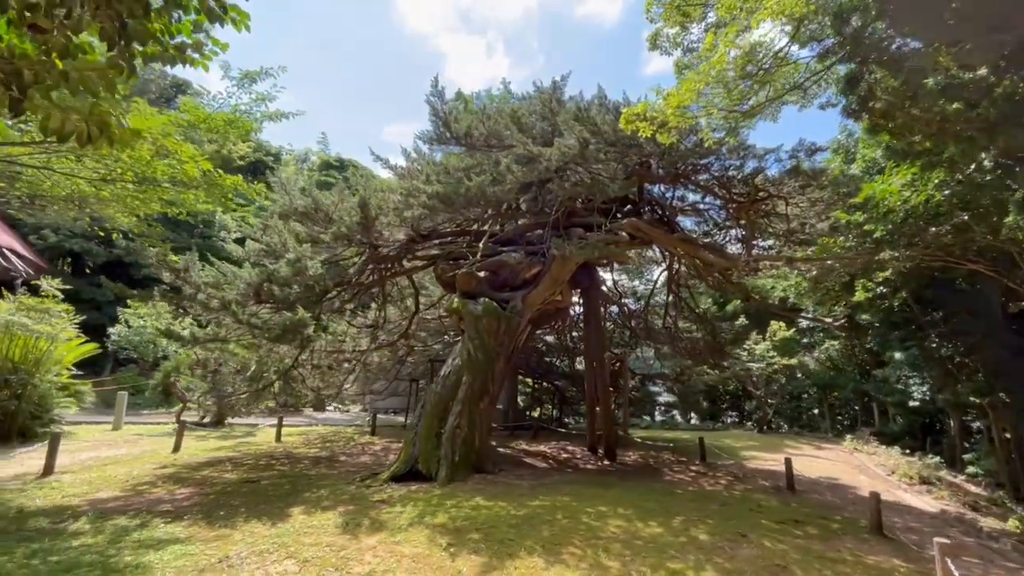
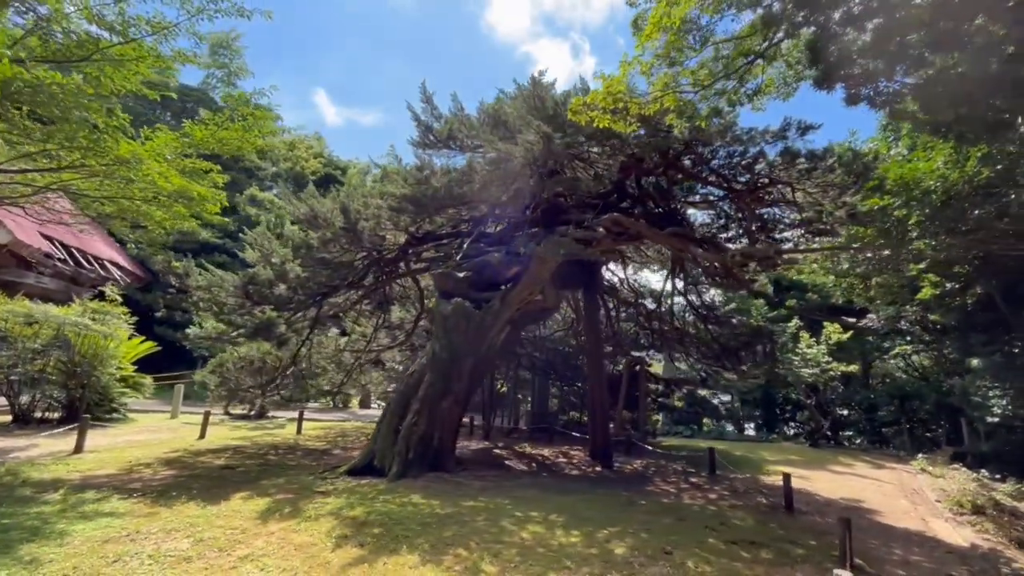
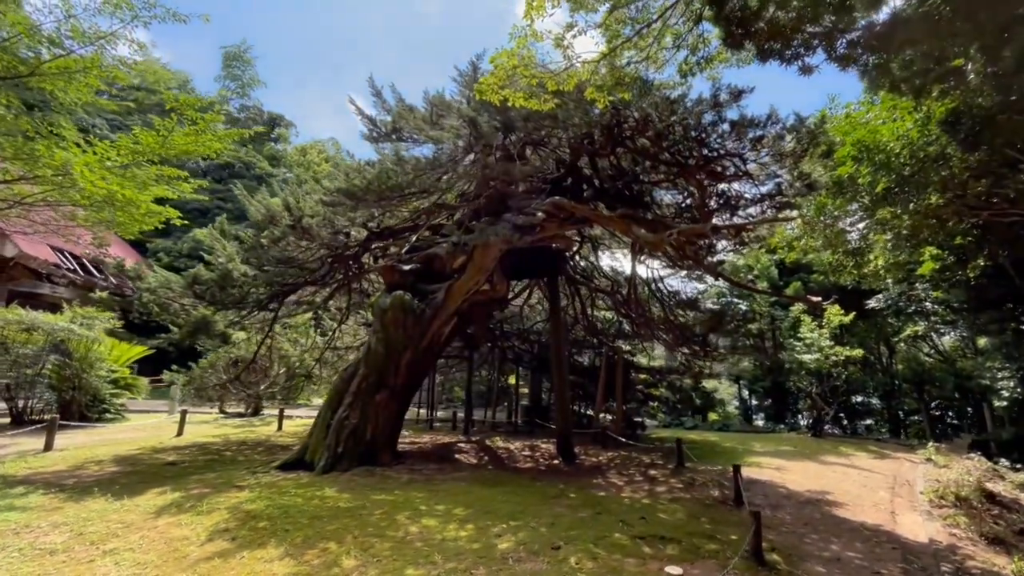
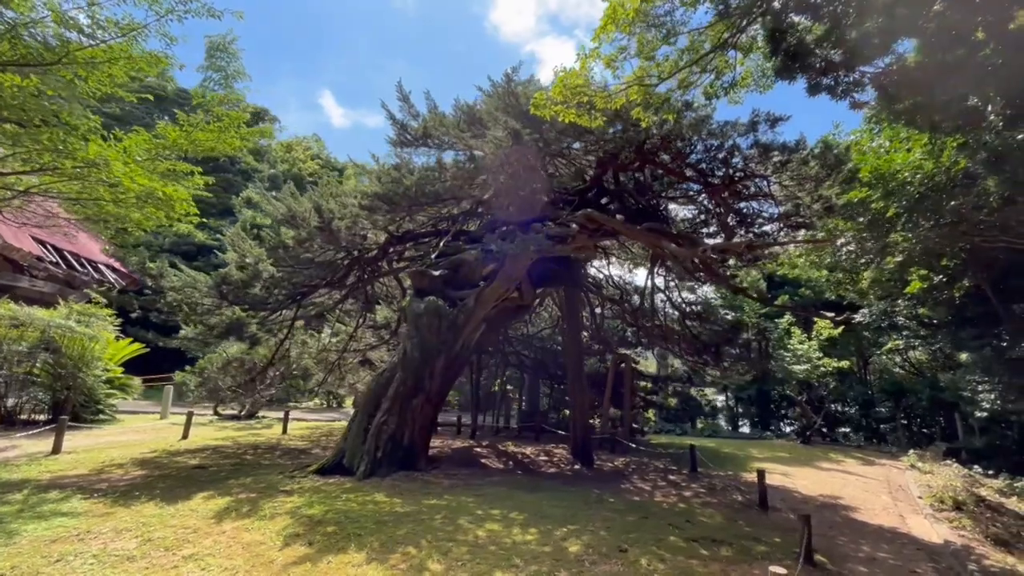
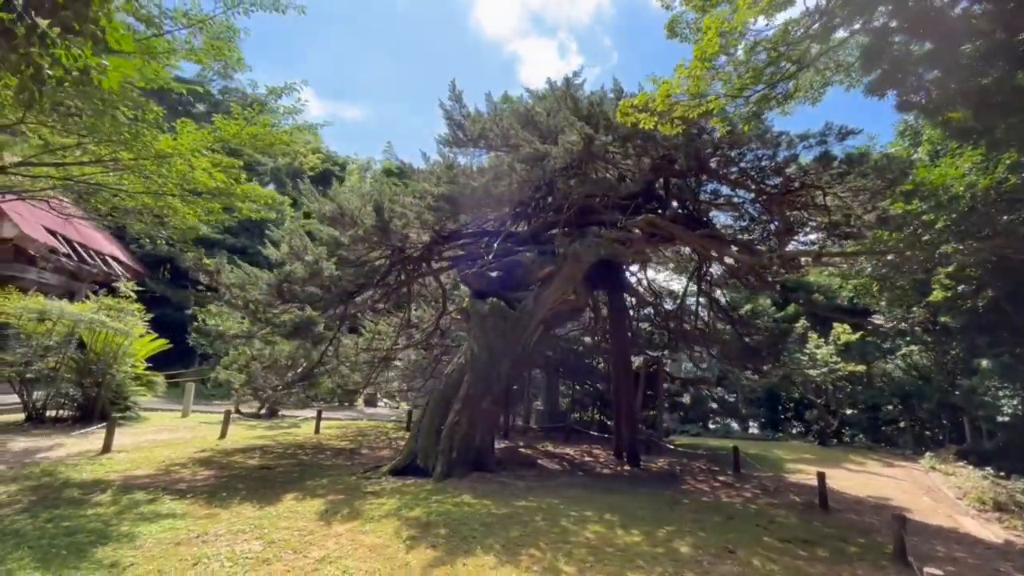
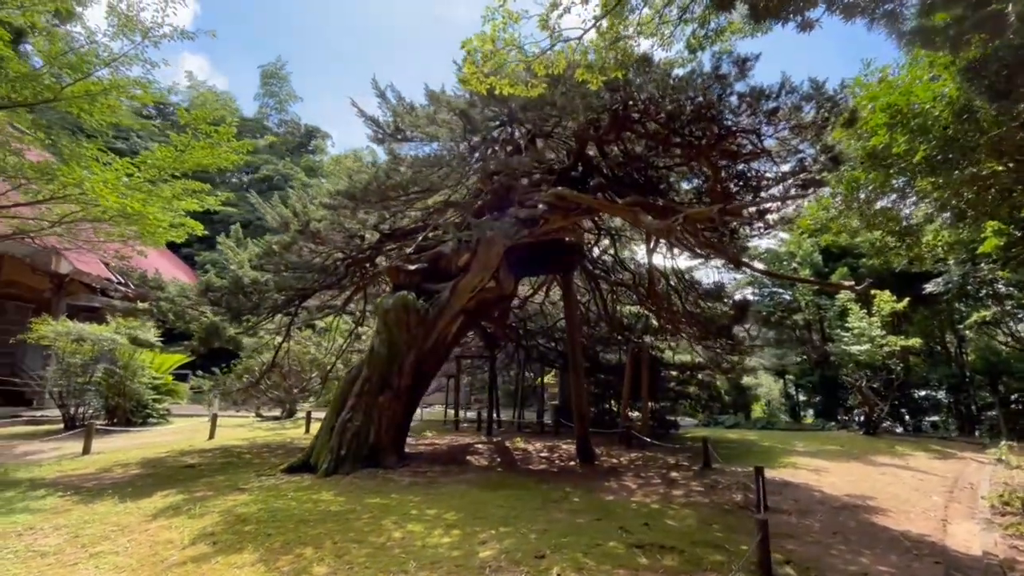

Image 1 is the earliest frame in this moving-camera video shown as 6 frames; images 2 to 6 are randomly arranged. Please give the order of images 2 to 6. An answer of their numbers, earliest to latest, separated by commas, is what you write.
5, 2, 4, 3, 6
